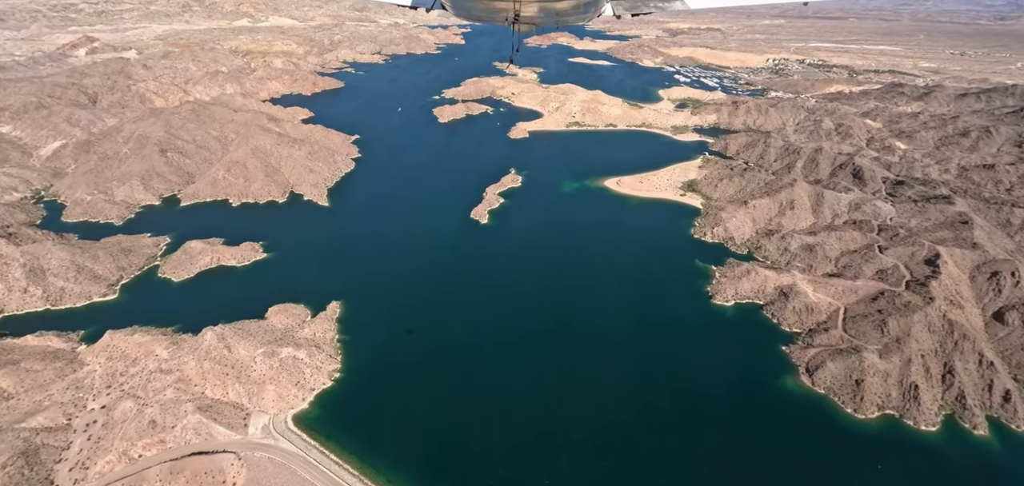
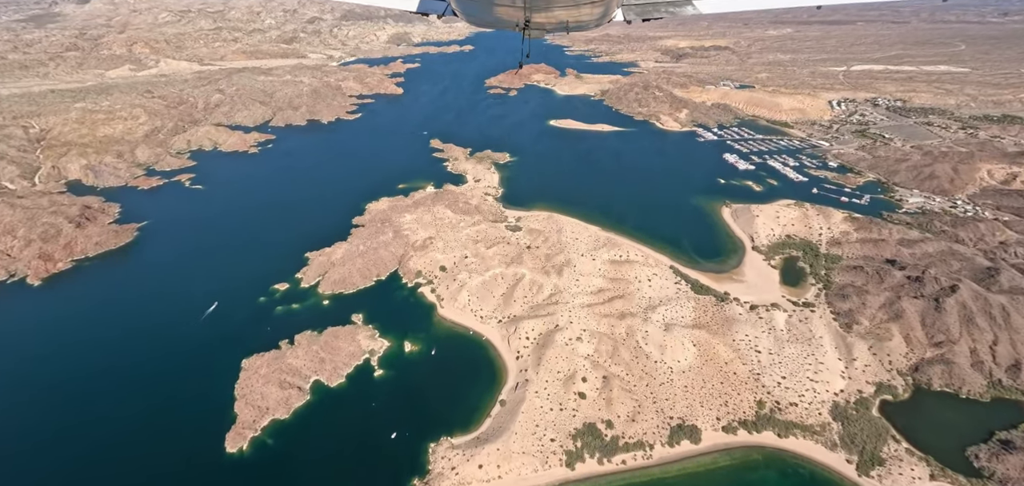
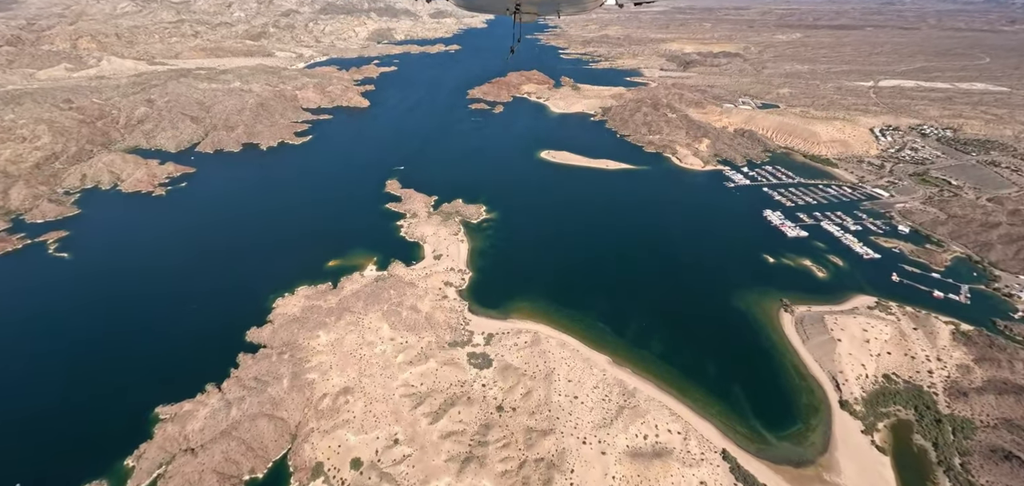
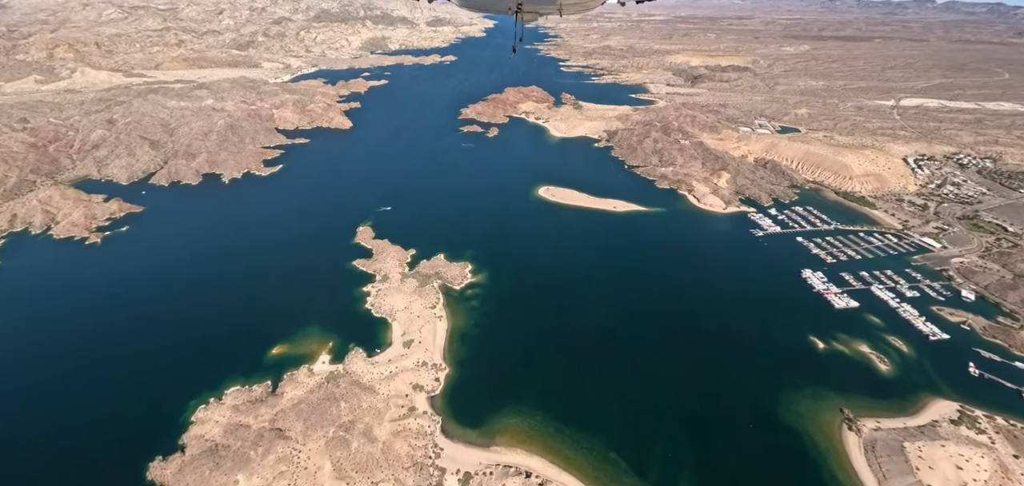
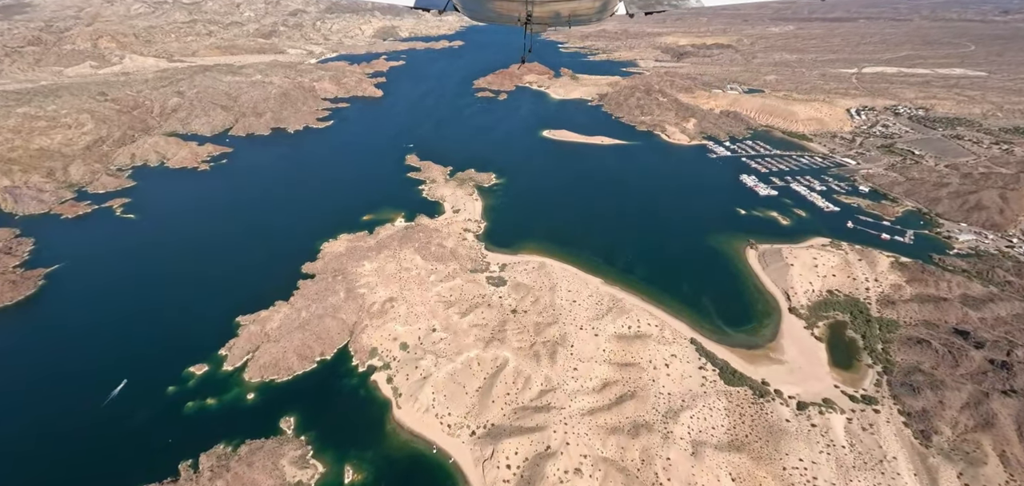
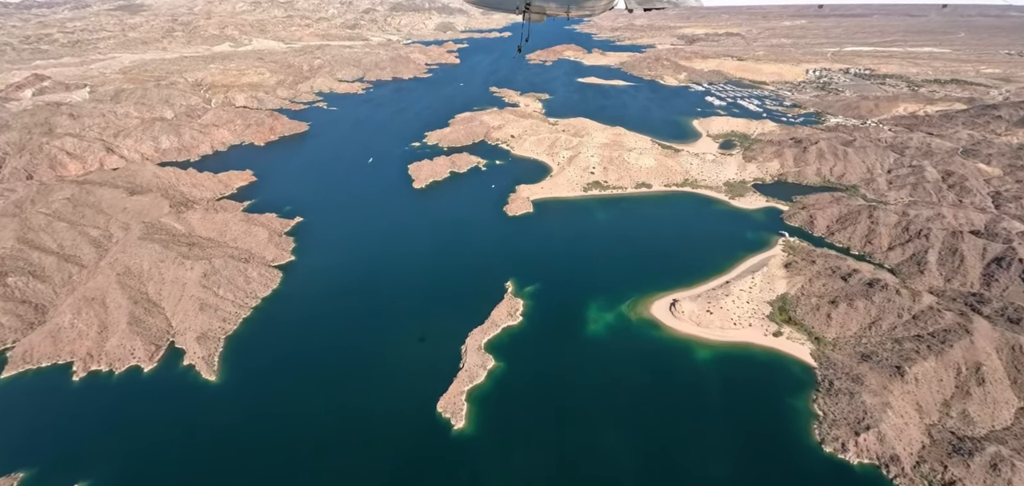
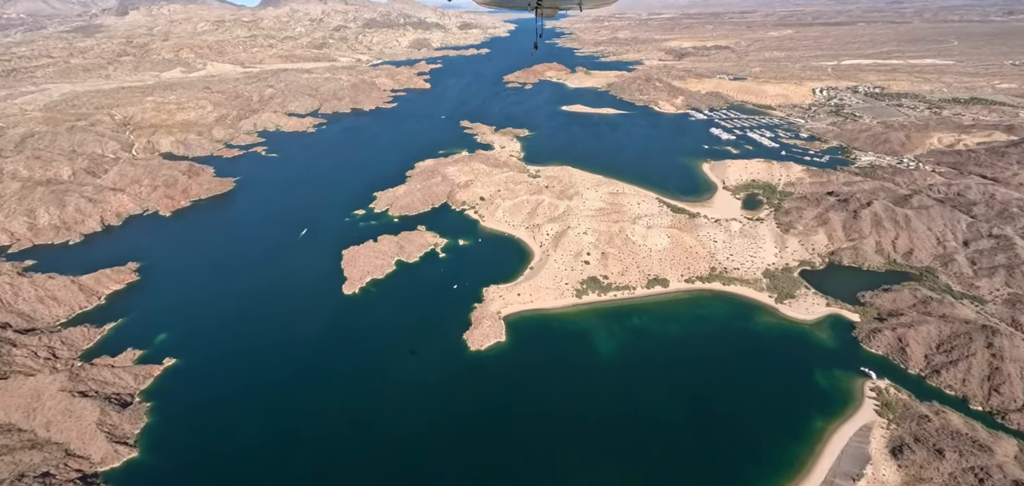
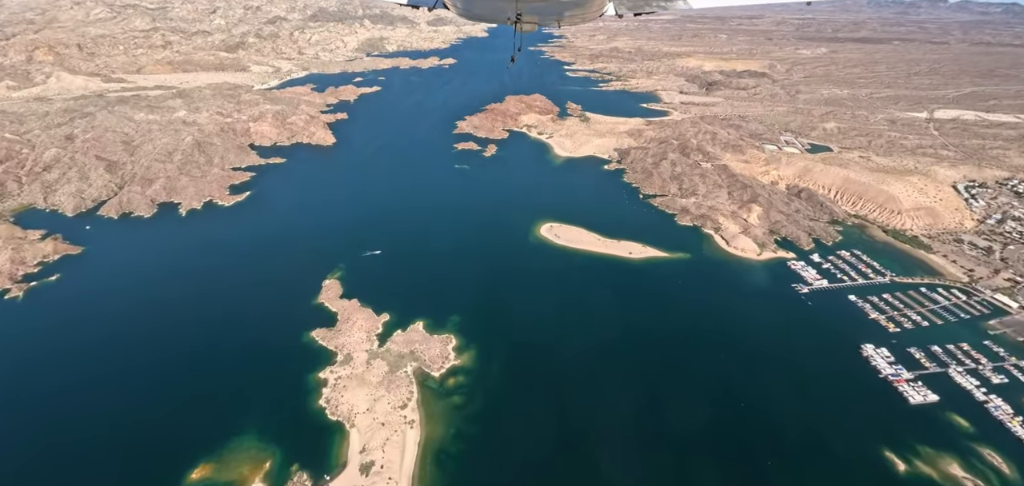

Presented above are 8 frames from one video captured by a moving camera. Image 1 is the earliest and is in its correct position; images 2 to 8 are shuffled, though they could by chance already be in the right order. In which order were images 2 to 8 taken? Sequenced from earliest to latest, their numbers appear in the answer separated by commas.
6, 7, 2, 5, 3, 4, 8
